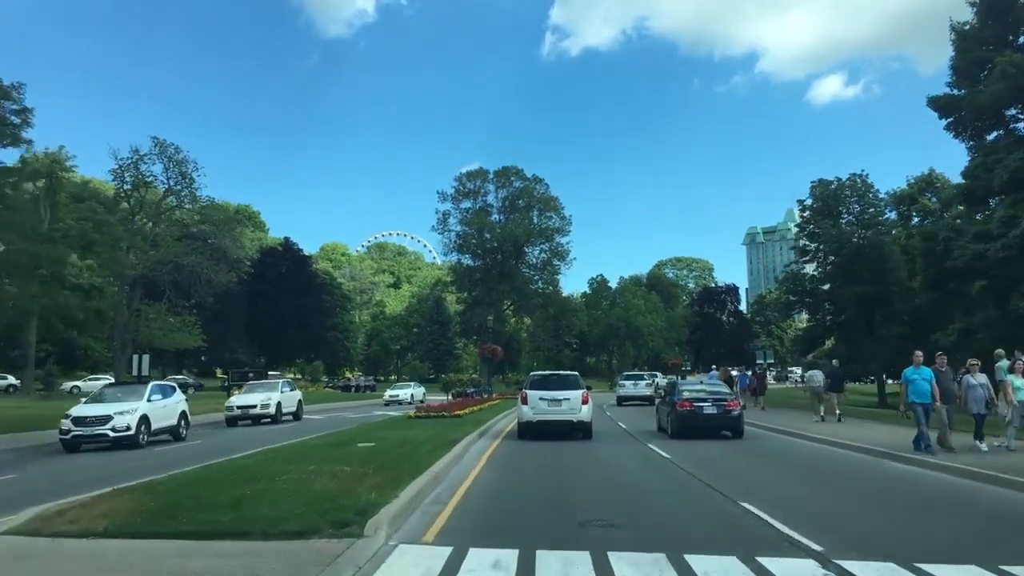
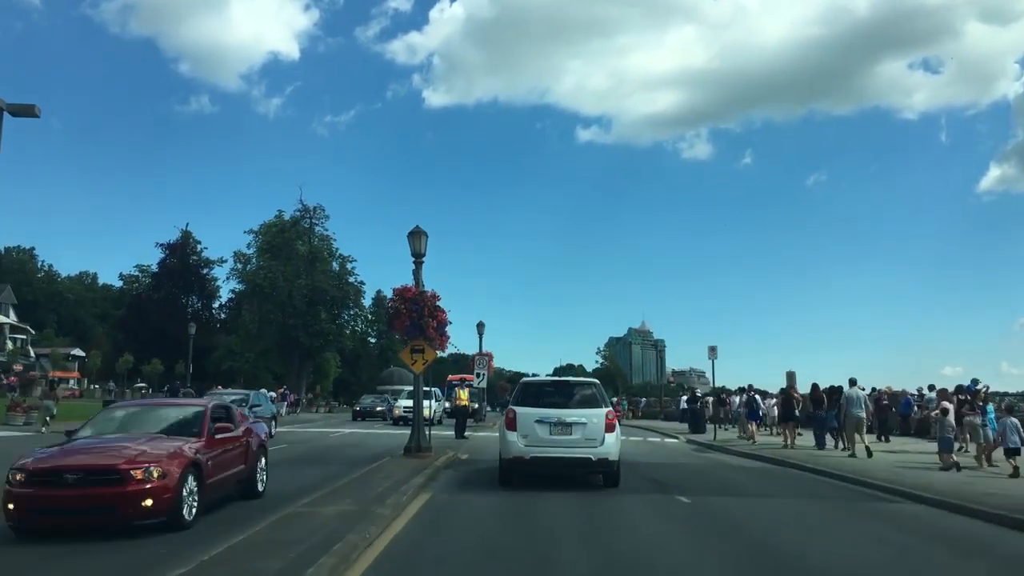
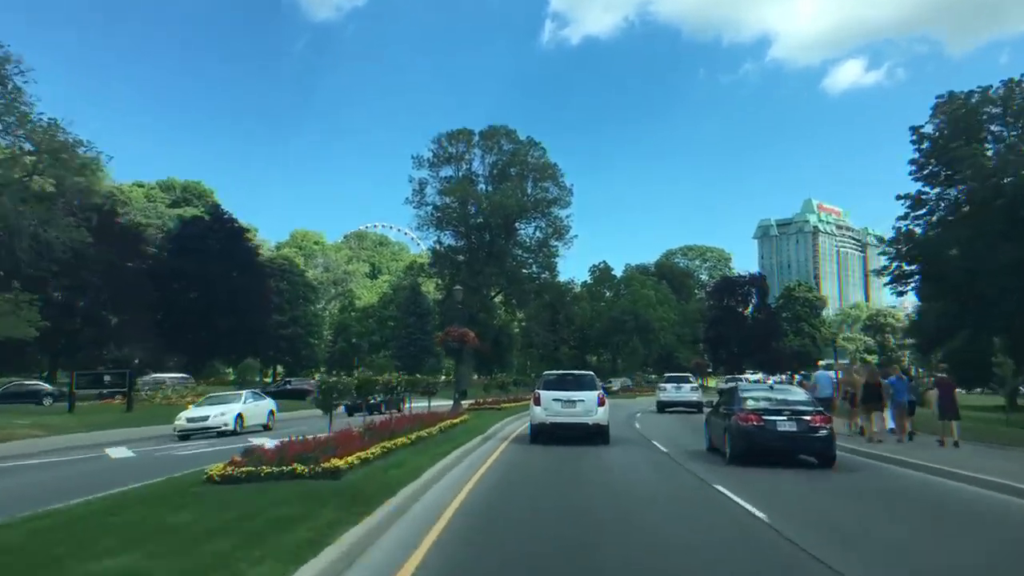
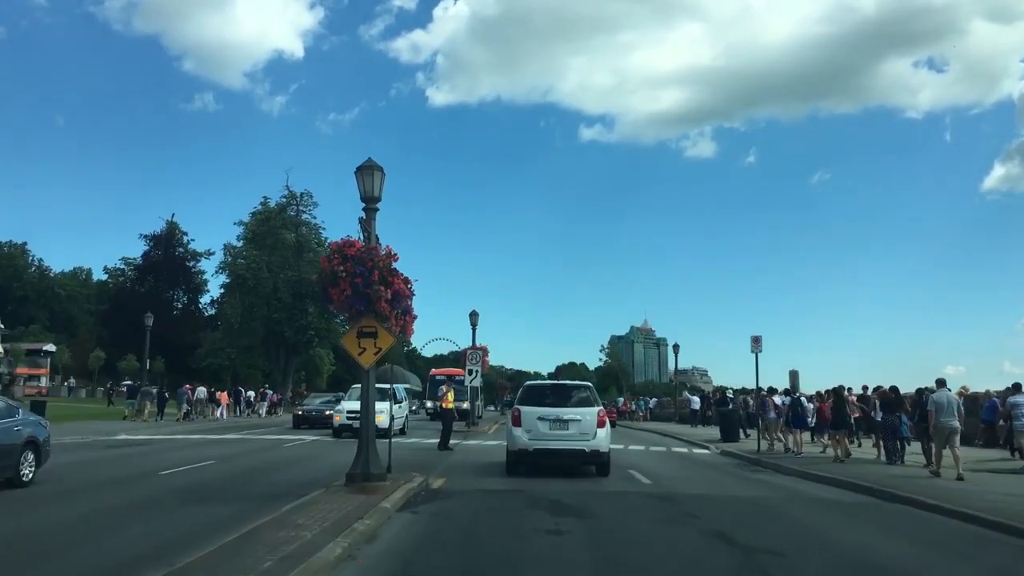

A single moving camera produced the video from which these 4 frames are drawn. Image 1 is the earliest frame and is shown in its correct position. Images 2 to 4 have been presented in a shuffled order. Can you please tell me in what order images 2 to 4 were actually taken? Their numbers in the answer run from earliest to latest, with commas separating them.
3, 2, 4
